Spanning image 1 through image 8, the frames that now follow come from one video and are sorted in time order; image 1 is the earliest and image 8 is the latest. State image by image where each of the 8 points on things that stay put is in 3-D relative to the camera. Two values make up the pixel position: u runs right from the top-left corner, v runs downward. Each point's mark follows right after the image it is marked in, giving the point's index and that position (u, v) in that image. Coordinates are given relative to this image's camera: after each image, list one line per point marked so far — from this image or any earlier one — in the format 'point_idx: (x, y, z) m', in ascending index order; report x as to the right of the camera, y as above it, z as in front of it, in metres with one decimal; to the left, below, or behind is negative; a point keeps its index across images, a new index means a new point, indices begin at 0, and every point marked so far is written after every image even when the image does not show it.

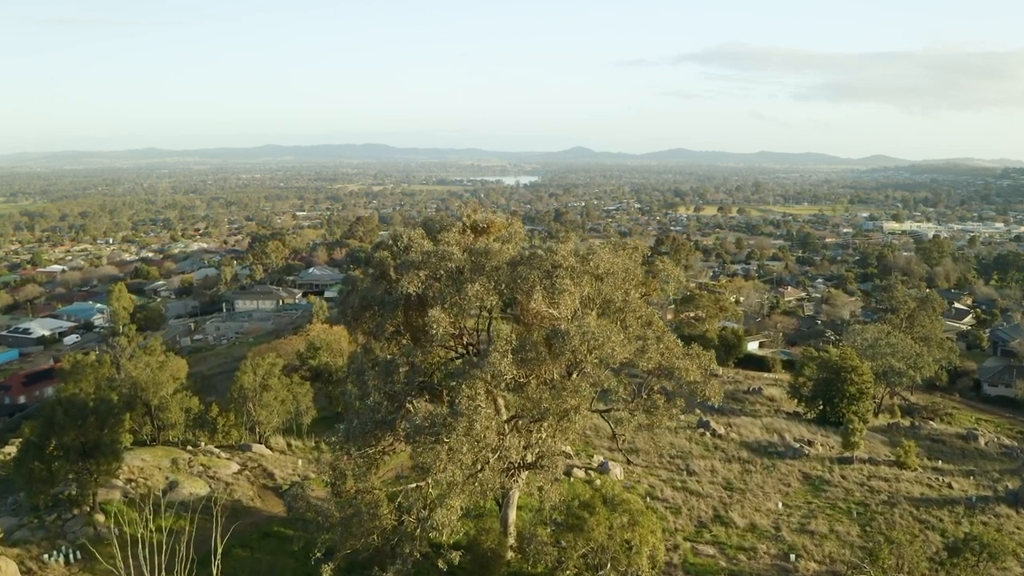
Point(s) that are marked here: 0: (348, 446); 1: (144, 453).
0: (-1.6, -1.5, +7.1) m
1: (-5.8, -2.6, +11.7) m
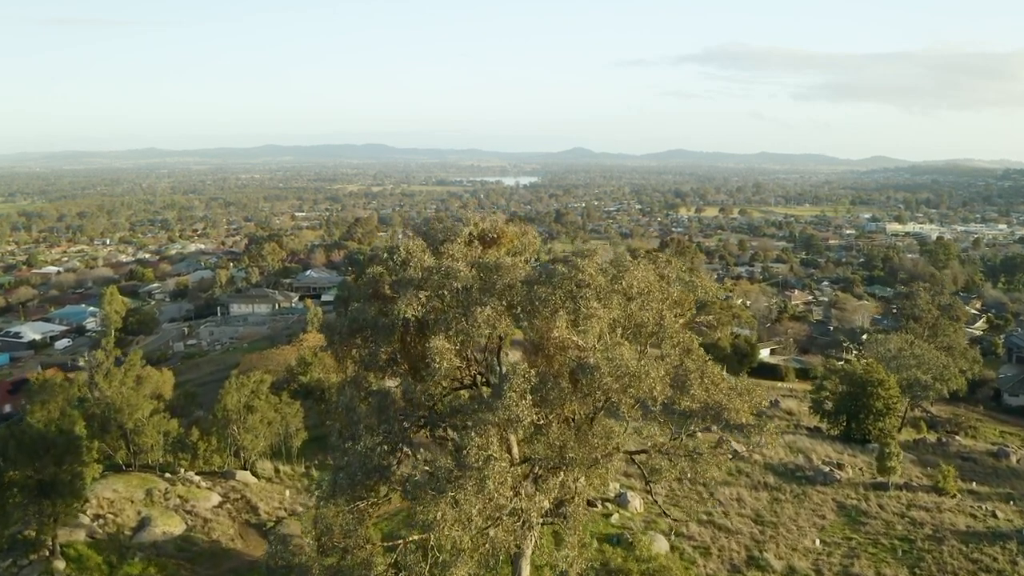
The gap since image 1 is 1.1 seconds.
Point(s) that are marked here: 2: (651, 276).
0: (-1.5, -1.7, +6.0) m
1: (-5.7, -2.8, +10.6) m
2: (+1.4, +0.1, +6.7) m
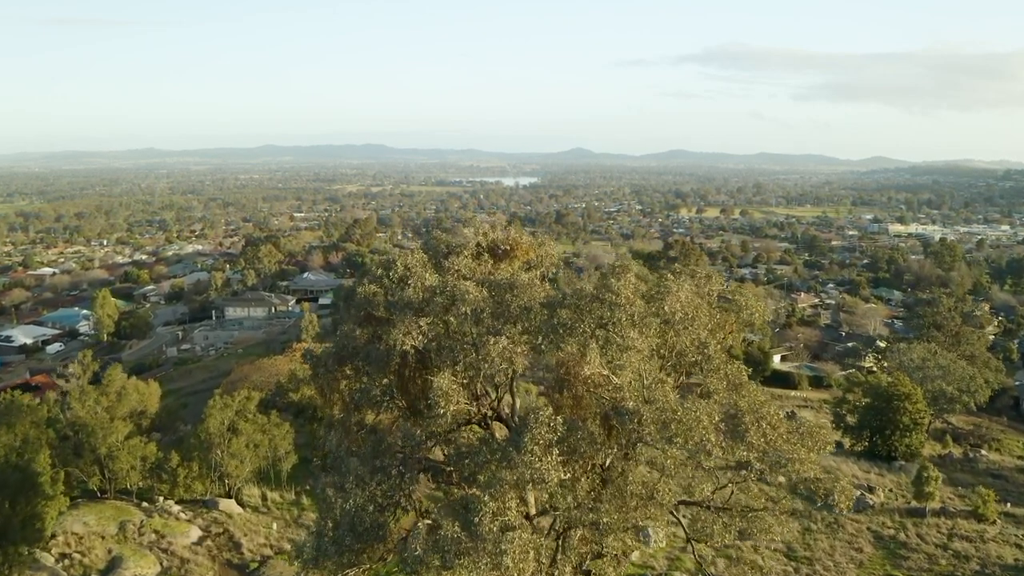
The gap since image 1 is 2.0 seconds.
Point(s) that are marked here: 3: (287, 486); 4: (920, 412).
0: (-1.3, -1.9, +5.1) m
1: (-5.6, -3.0, +9.7) m
2: (+1.5, -0.1, +5.7) m
3: (-3.5, -3.1, +11.5) m
4: (+9.0, -2.7, +16.2) m
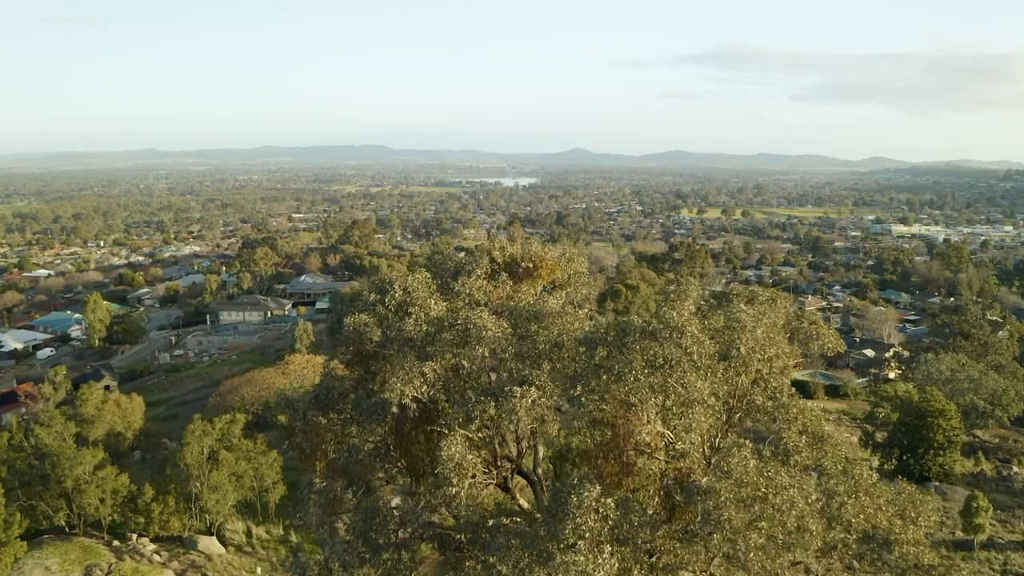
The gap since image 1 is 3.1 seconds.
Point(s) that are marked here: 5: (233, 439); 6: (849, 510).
0: (-1.2, -2.1, +4.0) m
1: (-5.4, -3.2, +8.6) m
2: (+1.6, -0.3, +4.7) m
3: (-3.4, -3.3, +10.4) m
4: (+9.2, -2.9, +15.2) m
5: (-3.9, -2.1, +10.3) m
6: (+1.7, -1.1, +3.9) m
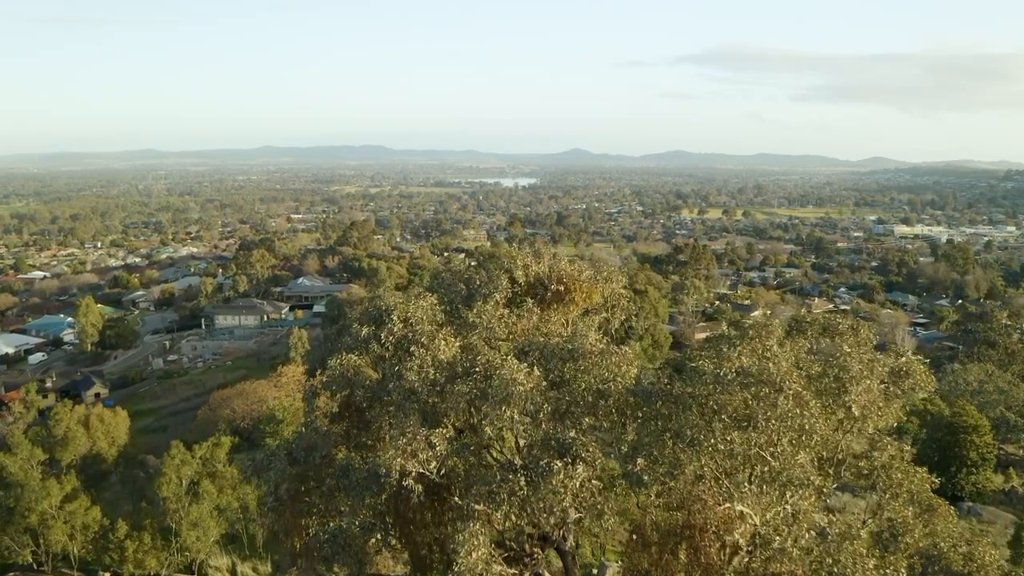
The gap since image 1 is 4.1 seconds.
0: (-1.0, -2.2, +3.1) m
1: (-5.3, -3.3, +7.7) m
2: (+1.8, -0.4, +3.8) m
3: (-3.2, -3.4, +9.5) m
4: (+9.3, -3.1, +14.3) m
5: (-3.8, -2.3, +9.3) m
6: (+1.9, -1.3, +3.0) m
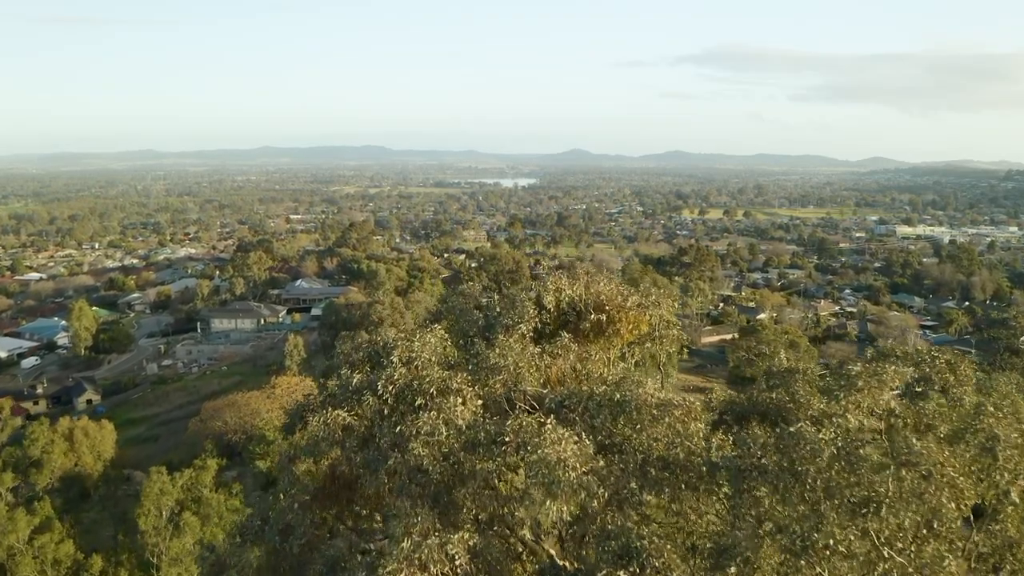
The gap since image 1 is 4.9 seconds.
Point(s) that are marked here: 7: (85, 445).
0: (-0.9, -2.3, +2.4) m
1: (-5.2, -3.5, +7.0) m
2: (+1.9, -0.5, +3.0) m
3: (-3.1, -3.6, +8.7) m
4: (+9.4, -3.2, +13.5) m
5: (-3.6, -2.4, +8.6) m
6: (+2.0, -1.4, +2.2) m
7: (-8.3, -3.0, +14.2) m
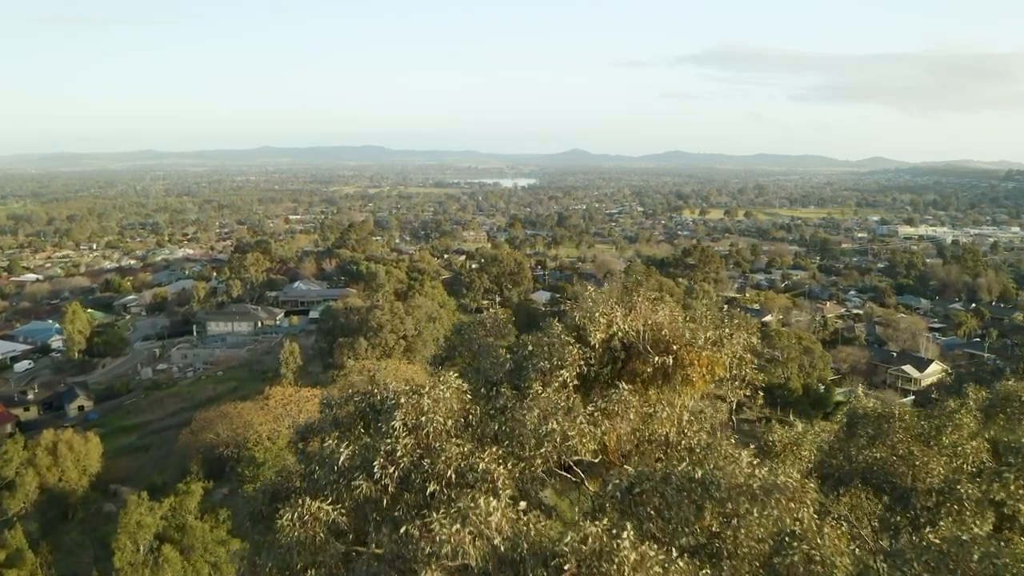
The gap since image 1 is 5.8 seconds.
0: (-0.8, -2.5, +1.6) m
1: (-5.1, -3.6, +6.2) m
2: (+2.0, -0.7, +2.3) m
3: (-3.0, -3.7, +8.0) m
4: (+9.5, -3.3, +12.8) m
5: (-3.5, -2.5, +7.9) m
6: (+2.1, -1.5, +1.5) m
7: (-8.1, -3.2, +13.5) m
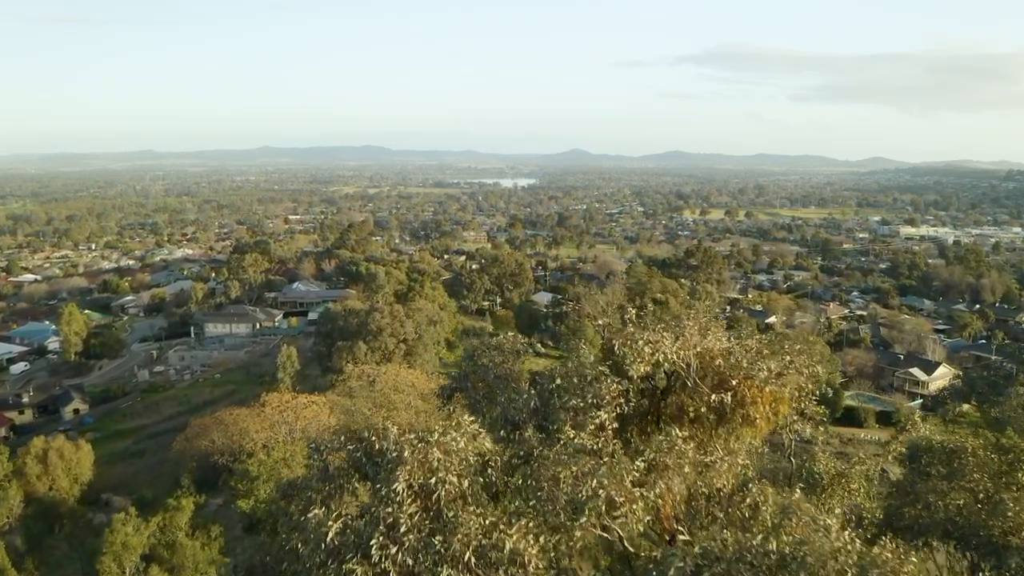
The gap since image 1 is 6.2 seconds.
0: (-0.7, -2.5, +1.2) m
1: (-5.0, -3.6, +5.8) m
2: (+2.1, -0.7, +1.9) m
3: (-2.9, -3.7, +7.6) m
4: (+9.6, -3.4, +12.4) m
5: (-3.4, -2.6, +7.5) m
6: (+2.2, -1.6, +1.1) m
7: (-8.1, -3.2, +13.1) m
